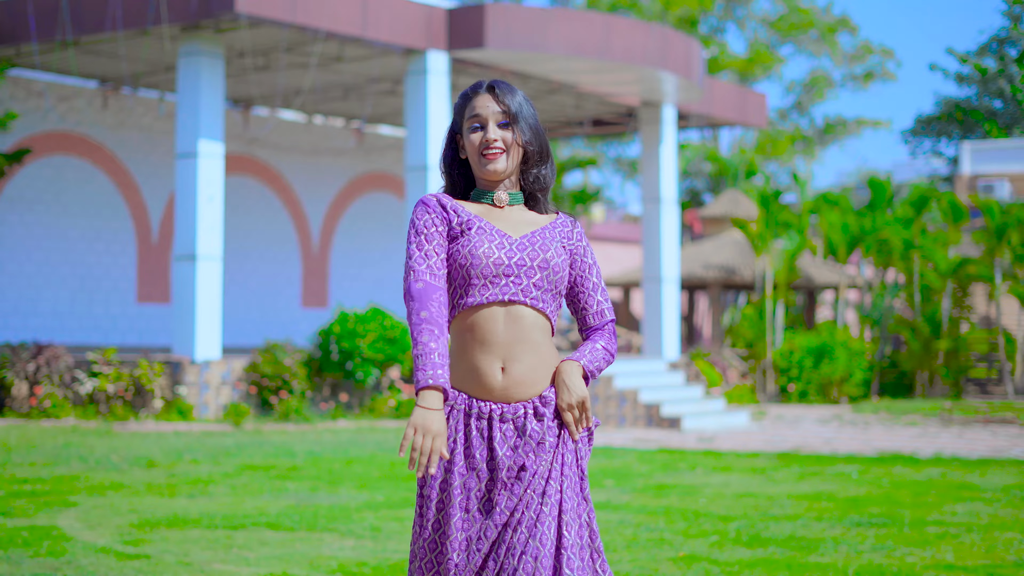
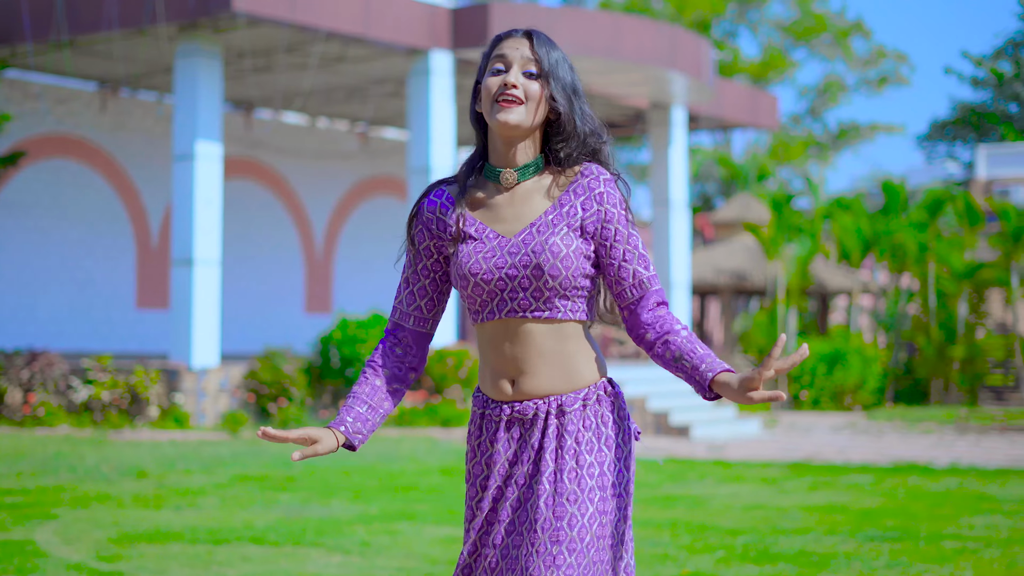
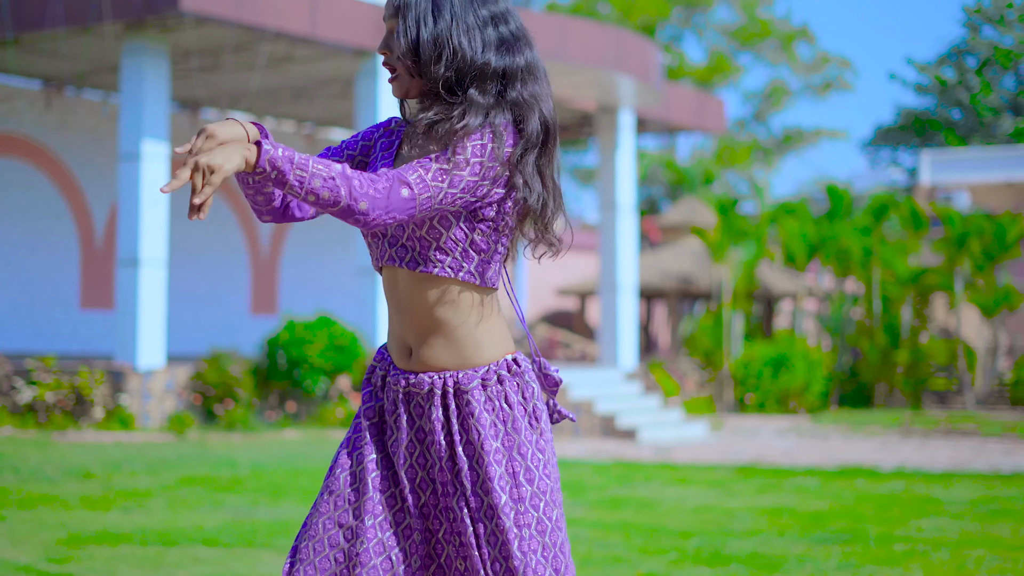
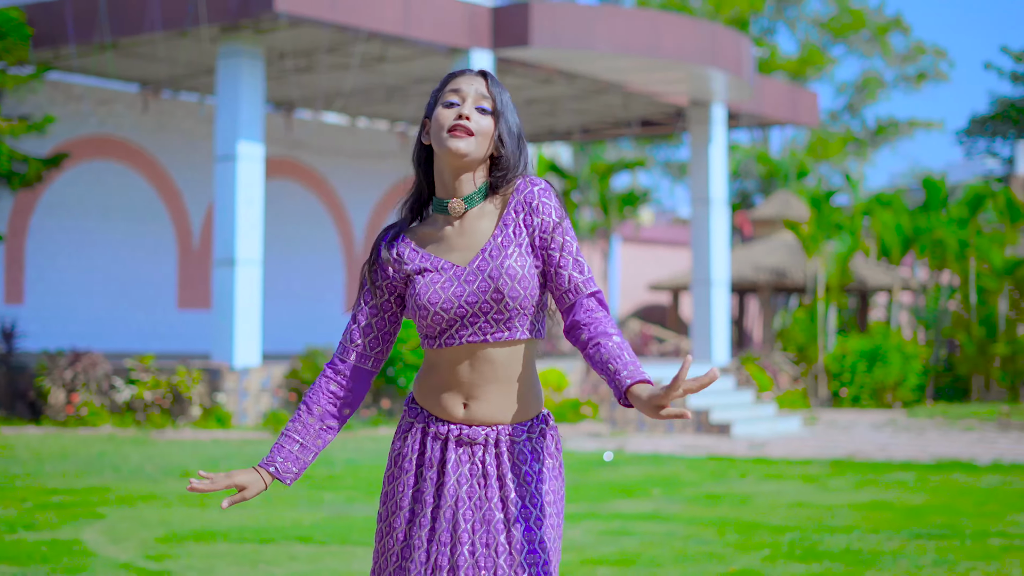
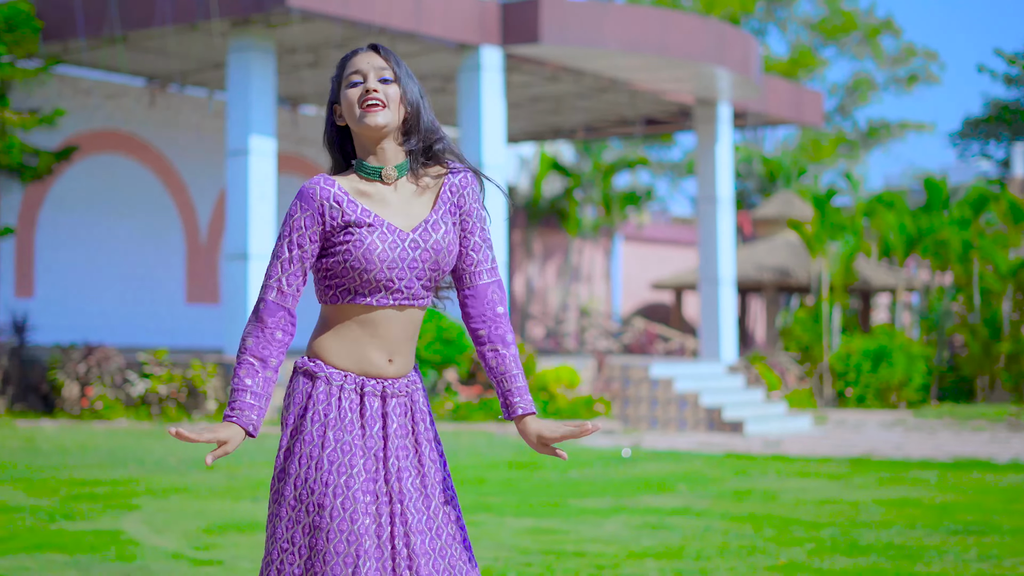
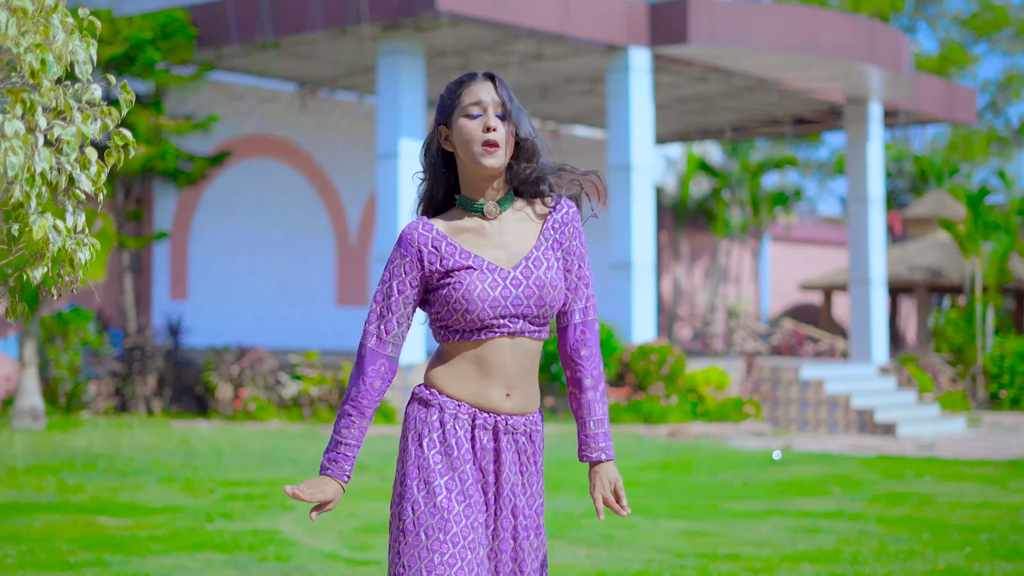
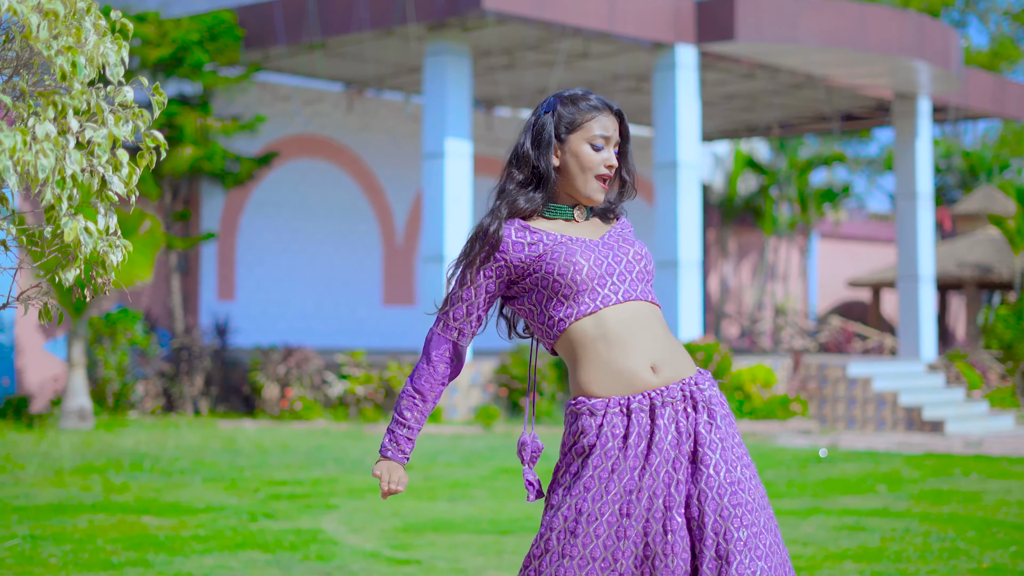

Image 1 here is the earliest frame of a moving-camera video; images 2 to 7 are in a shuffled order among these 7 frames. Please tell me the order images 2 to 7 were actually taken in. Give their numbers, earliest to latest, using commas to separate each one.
5, 6, 7, 4, 2, 3
